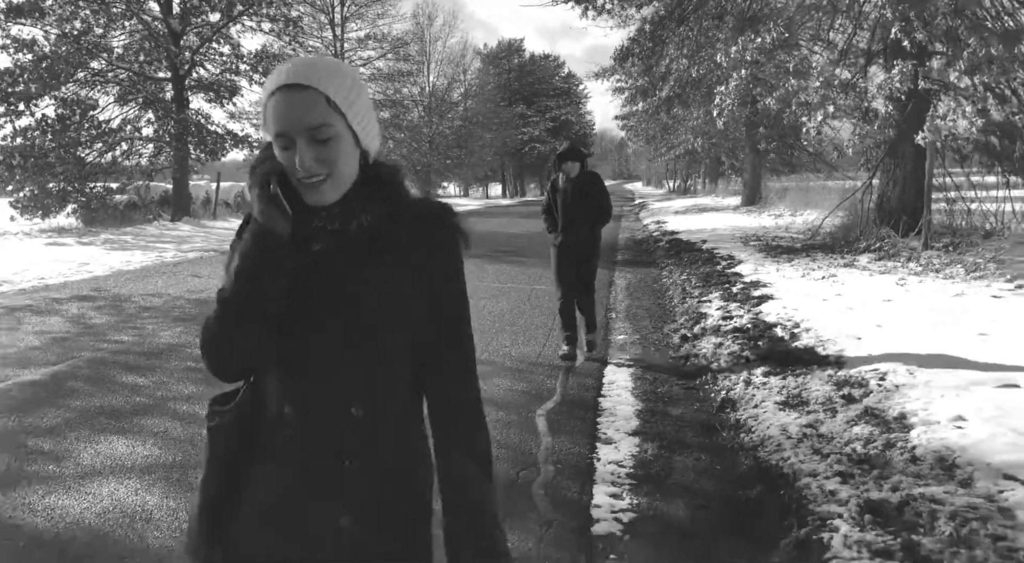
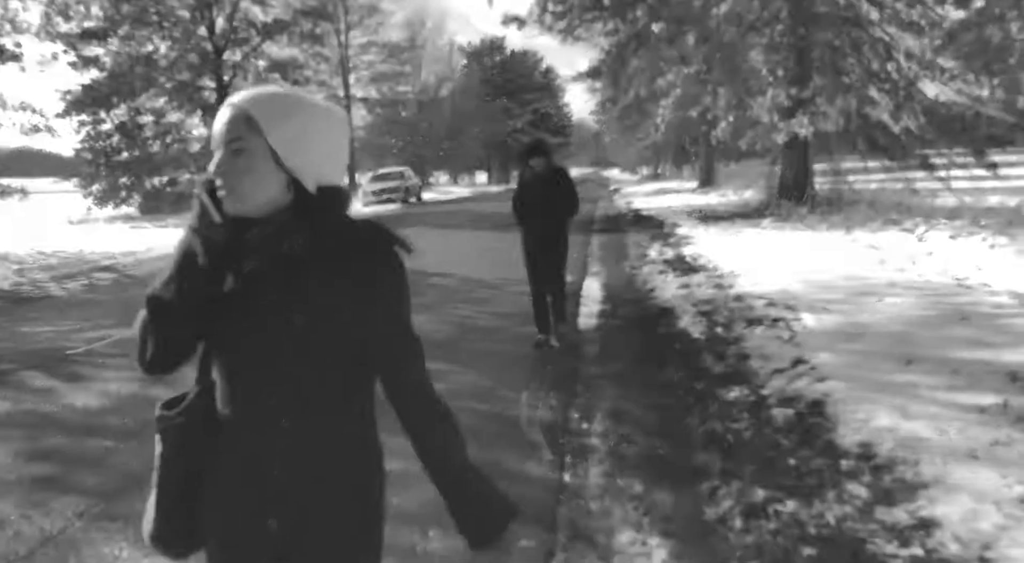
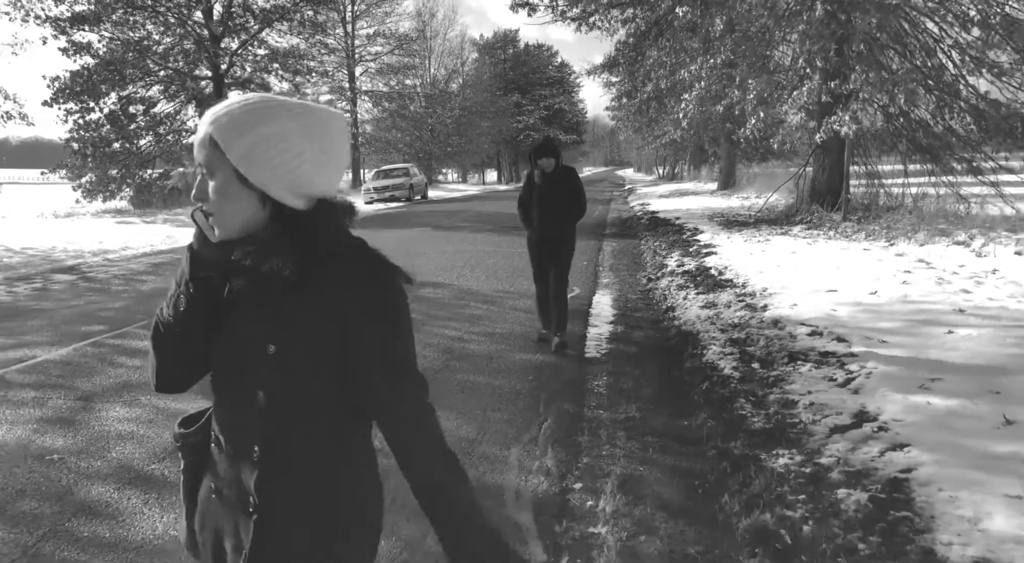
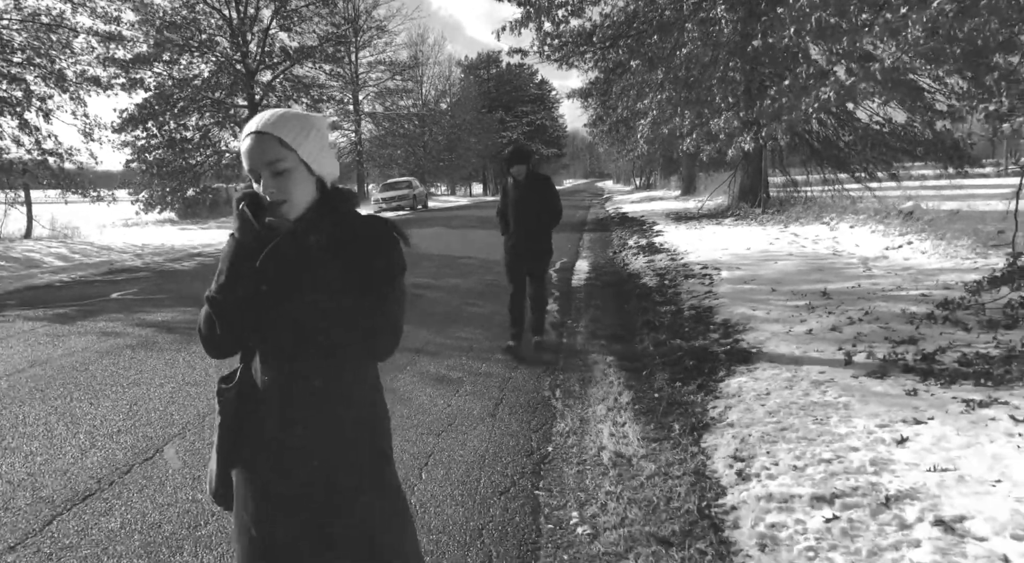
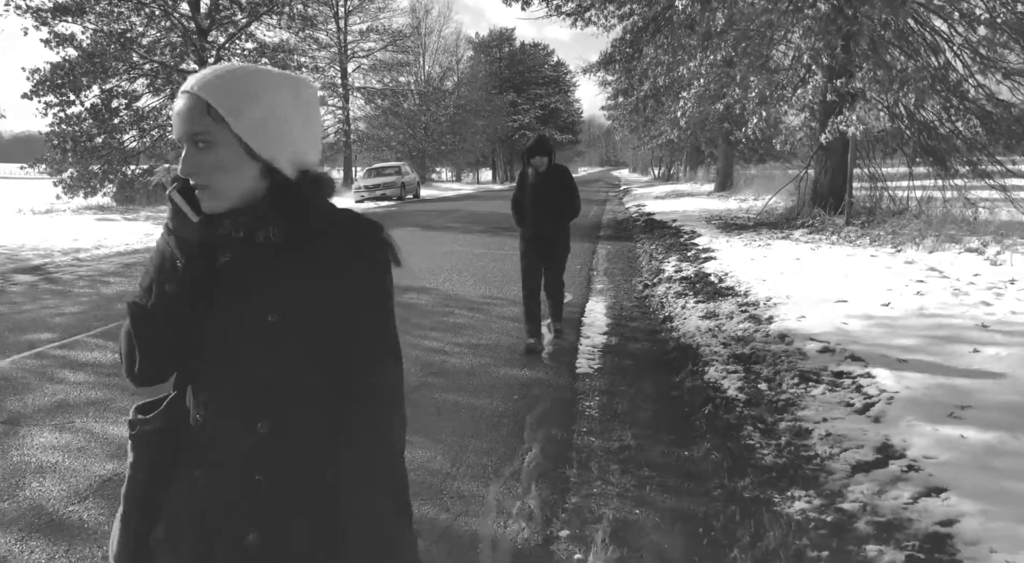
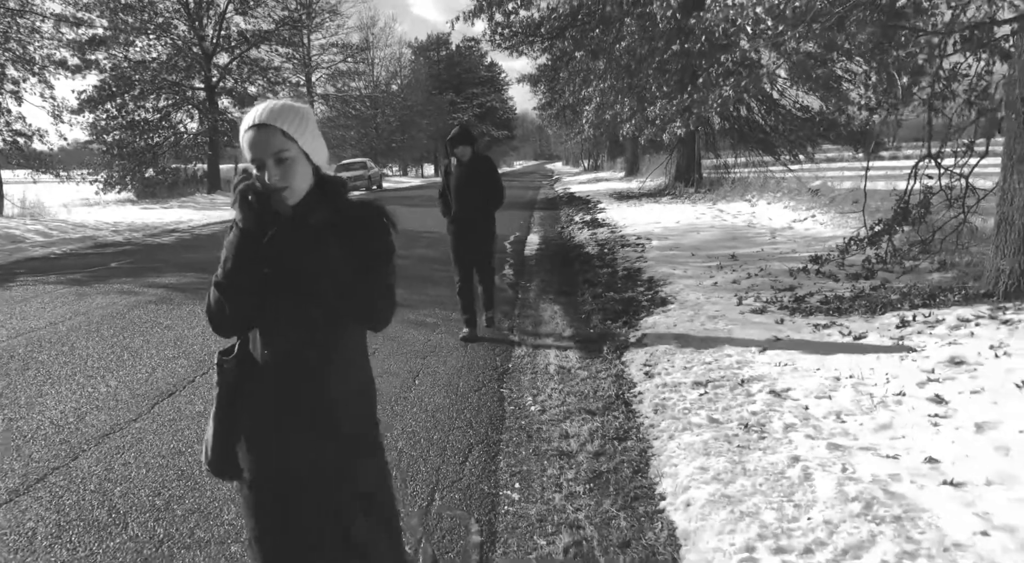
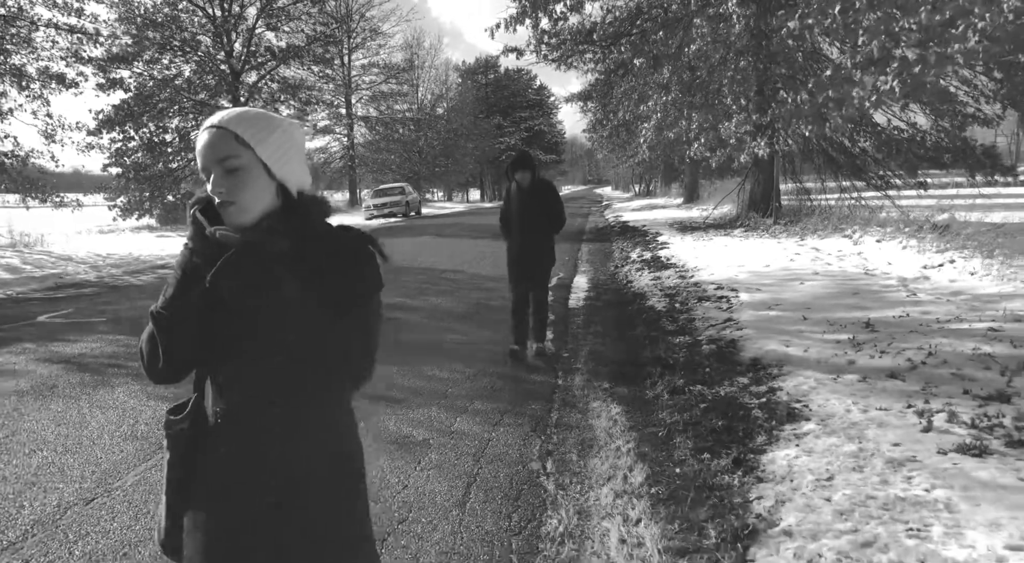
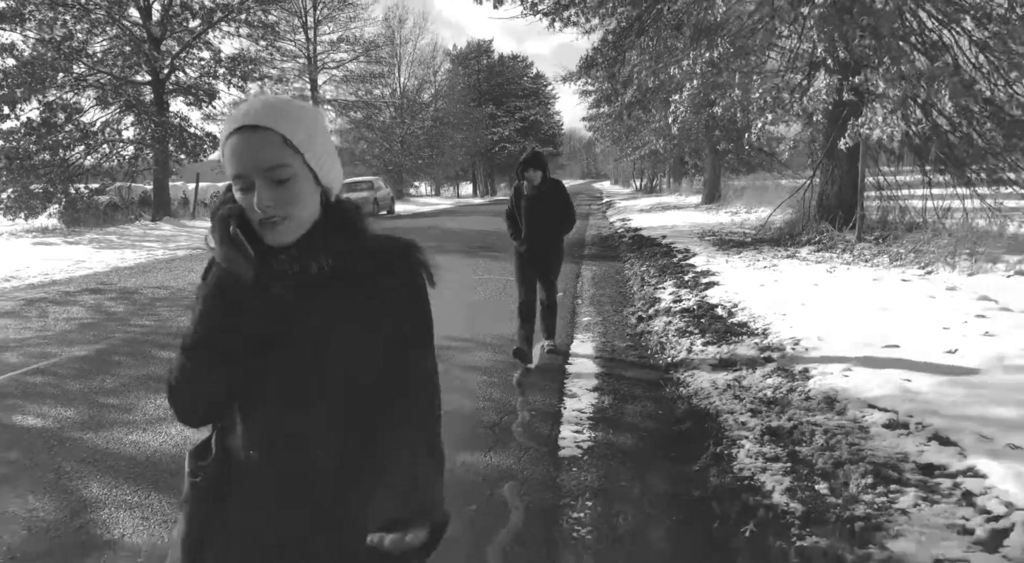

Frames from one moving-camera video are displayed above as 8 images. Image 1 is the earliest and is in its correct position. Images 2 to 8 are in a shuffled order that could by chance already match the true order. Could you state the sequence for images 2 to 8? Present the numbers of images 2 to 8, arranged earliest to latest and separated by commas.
8, 5, 3, 2, 7, 4, 6
